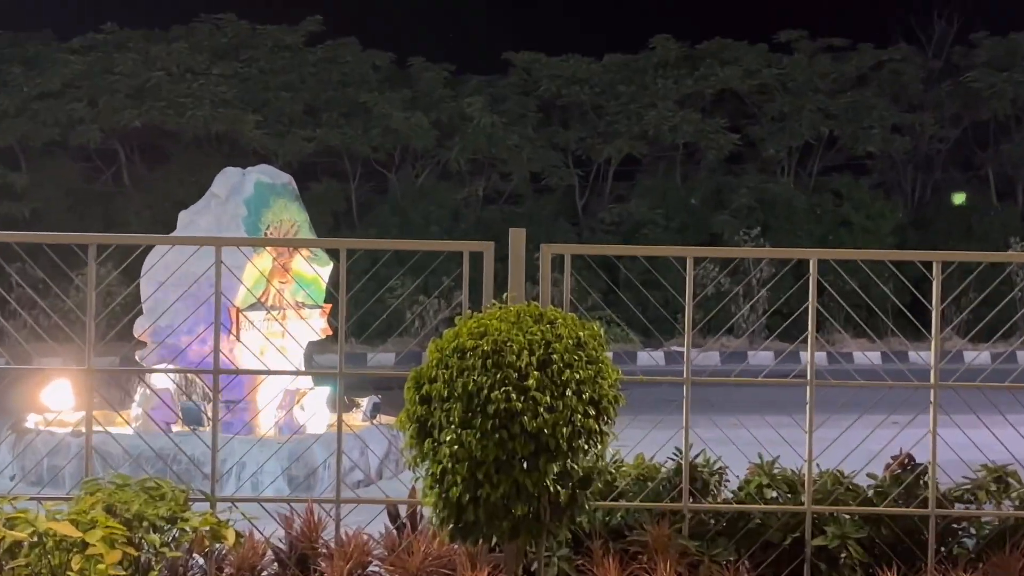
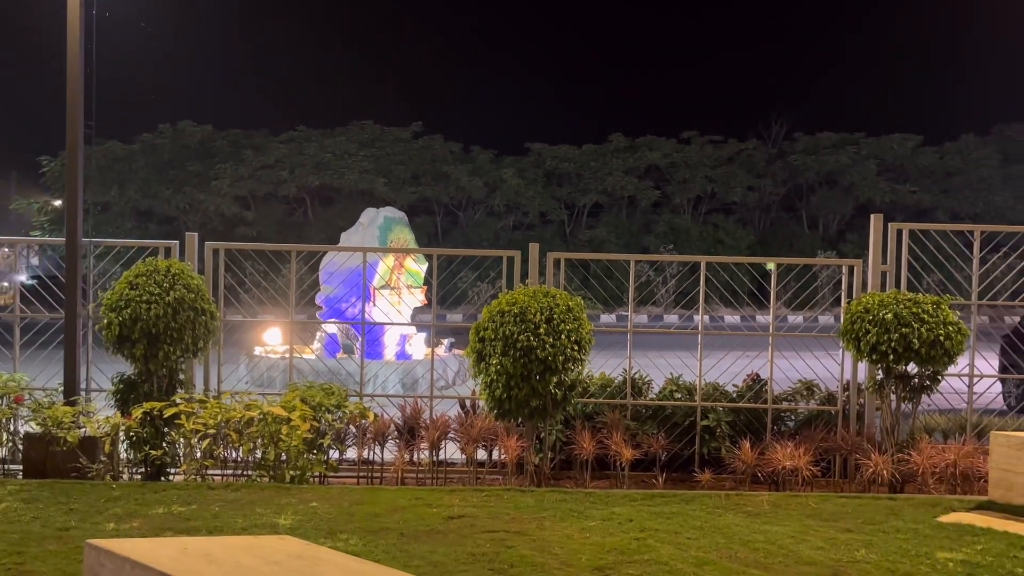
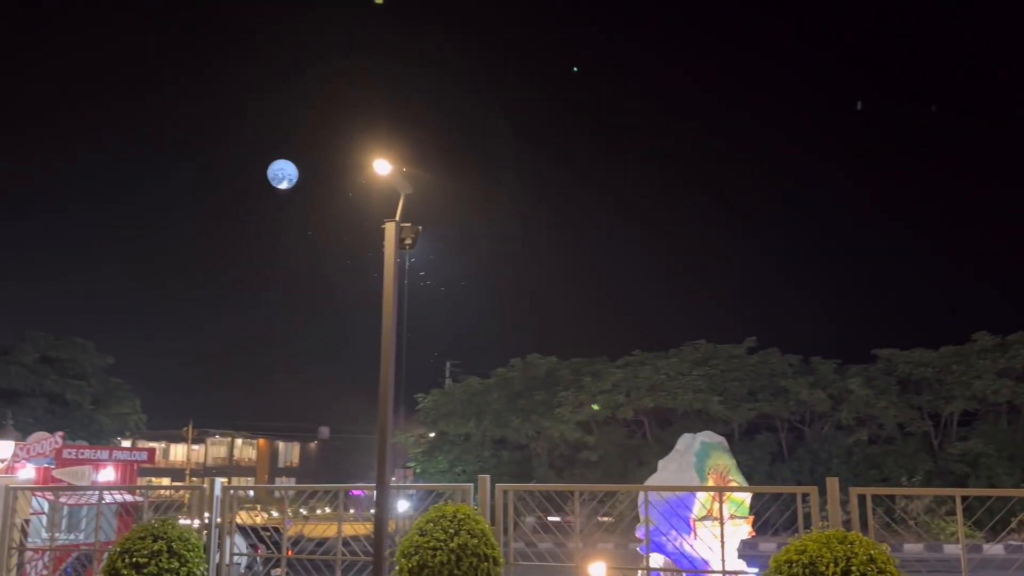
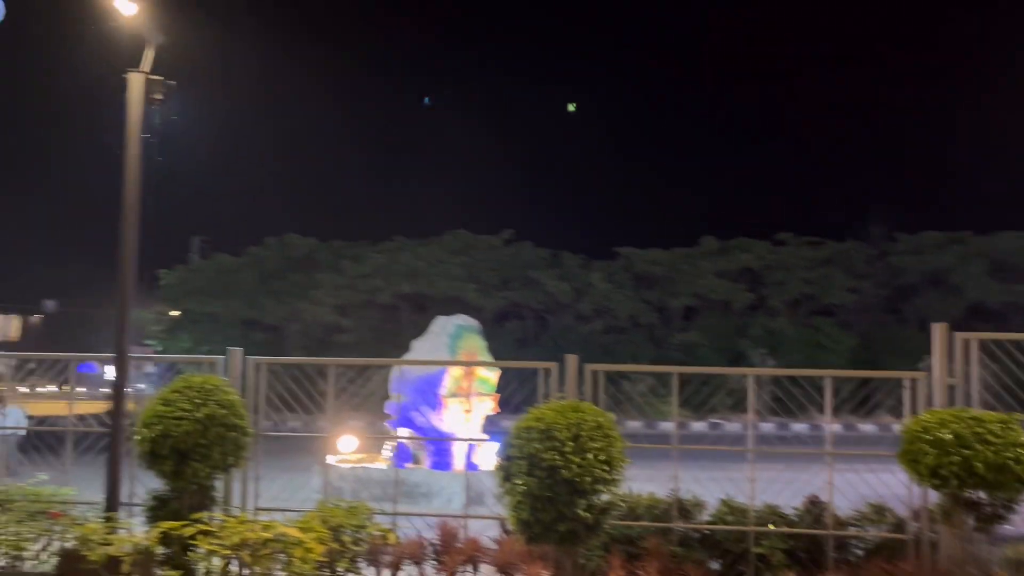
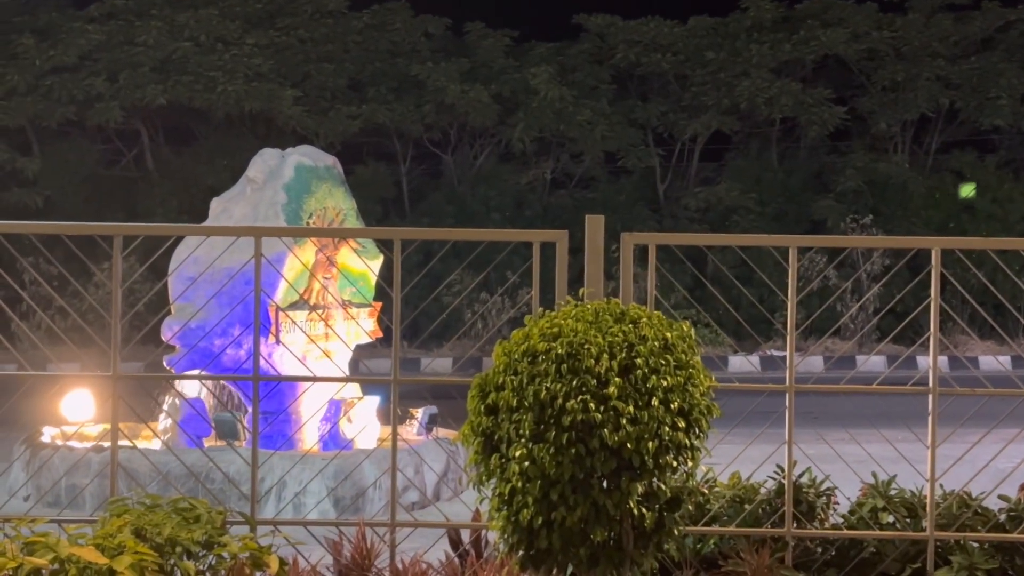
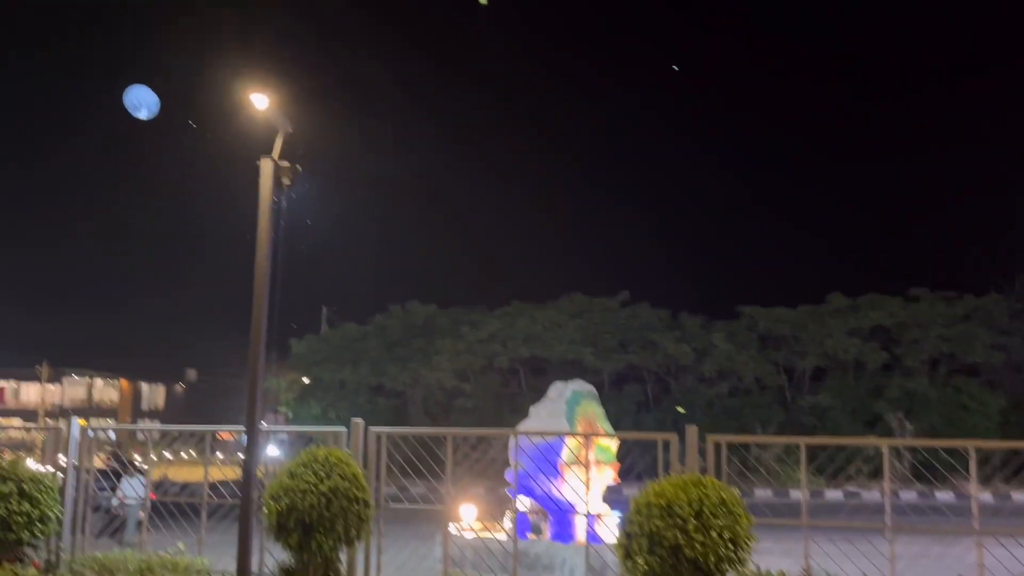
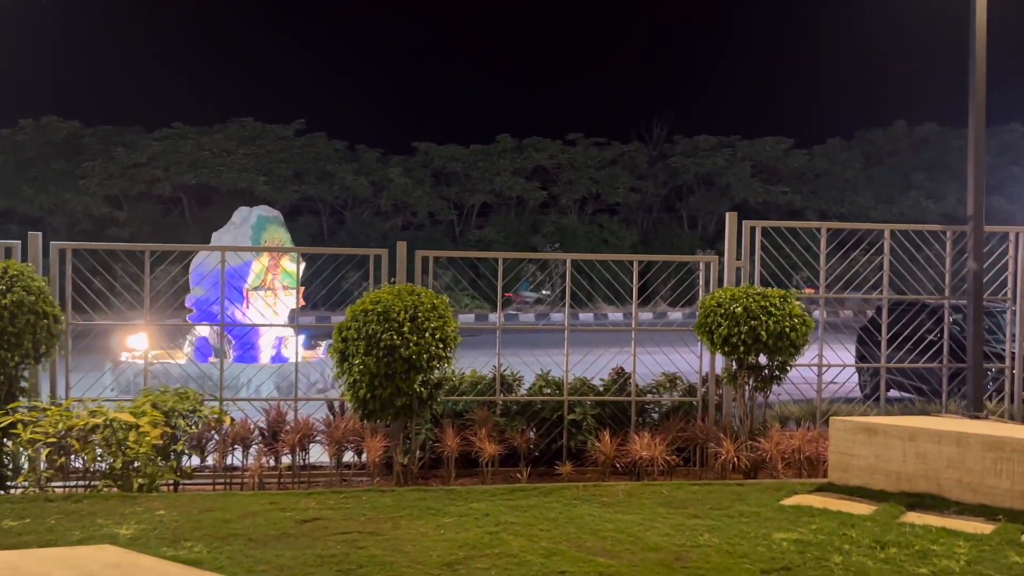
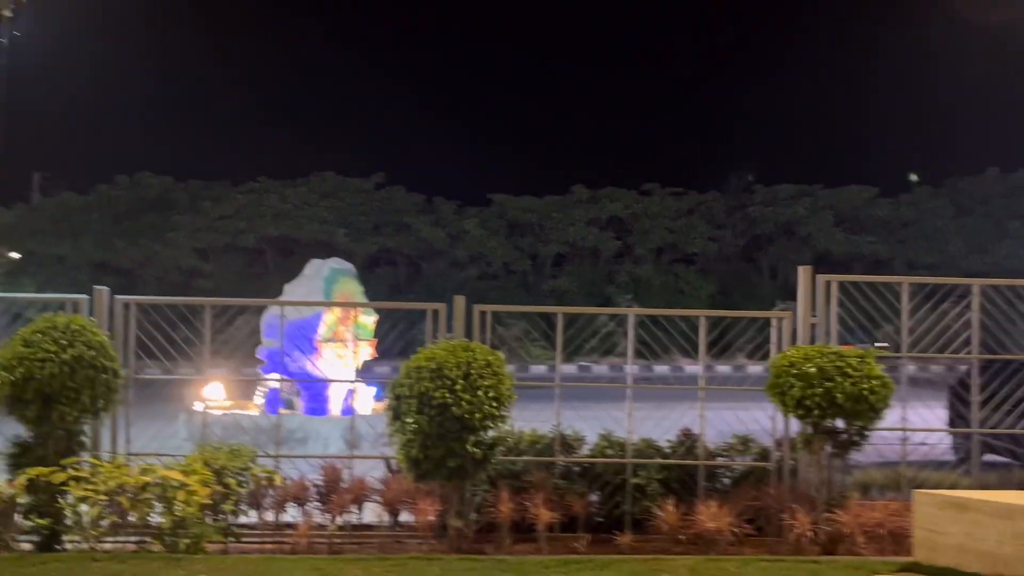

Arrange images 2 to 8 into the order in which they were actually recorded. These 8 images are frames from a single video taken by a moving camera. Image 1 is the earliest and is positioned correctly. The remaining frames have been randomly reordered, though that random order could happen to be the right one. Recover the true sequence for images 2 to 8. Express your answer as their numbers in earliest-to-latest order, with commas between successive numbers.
5, 2, 7, 8, 4, 6, 3
